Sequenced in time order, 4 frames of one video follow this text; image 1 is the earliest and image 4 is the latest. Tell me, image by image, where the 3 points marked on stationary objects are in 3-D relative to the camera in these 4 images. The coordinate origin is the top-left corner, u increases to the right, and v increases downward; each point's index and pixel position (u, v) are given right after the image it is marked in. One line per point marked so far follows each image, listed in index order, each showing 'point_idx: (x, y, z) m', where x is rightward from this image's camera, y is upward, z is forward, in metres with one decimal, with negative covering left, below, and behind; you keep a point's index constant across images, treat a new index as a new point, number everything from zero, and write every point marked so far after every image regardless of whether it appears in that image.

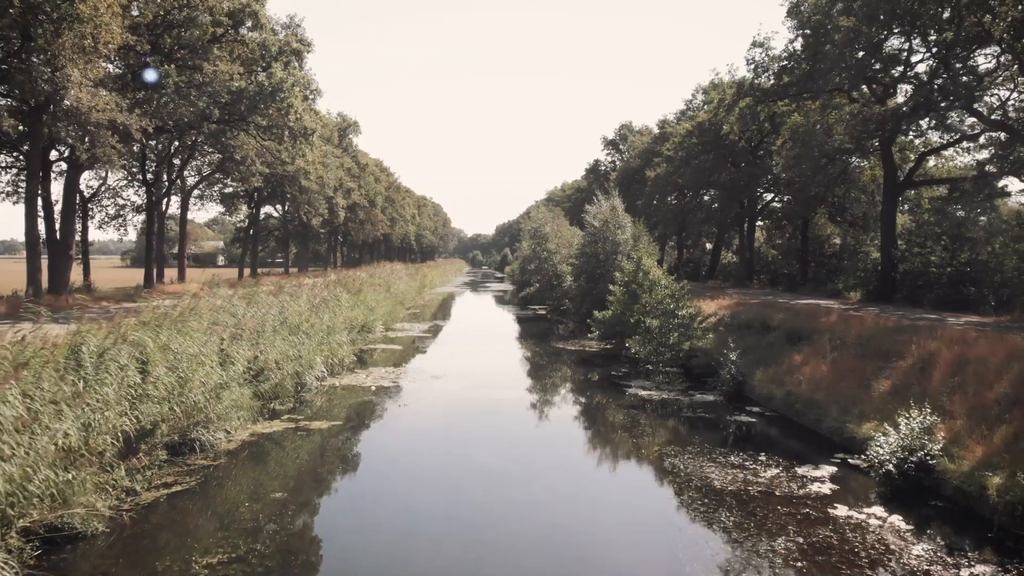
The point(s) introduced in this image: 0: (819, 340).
0: (+7.9, -1.3, +15.4) m
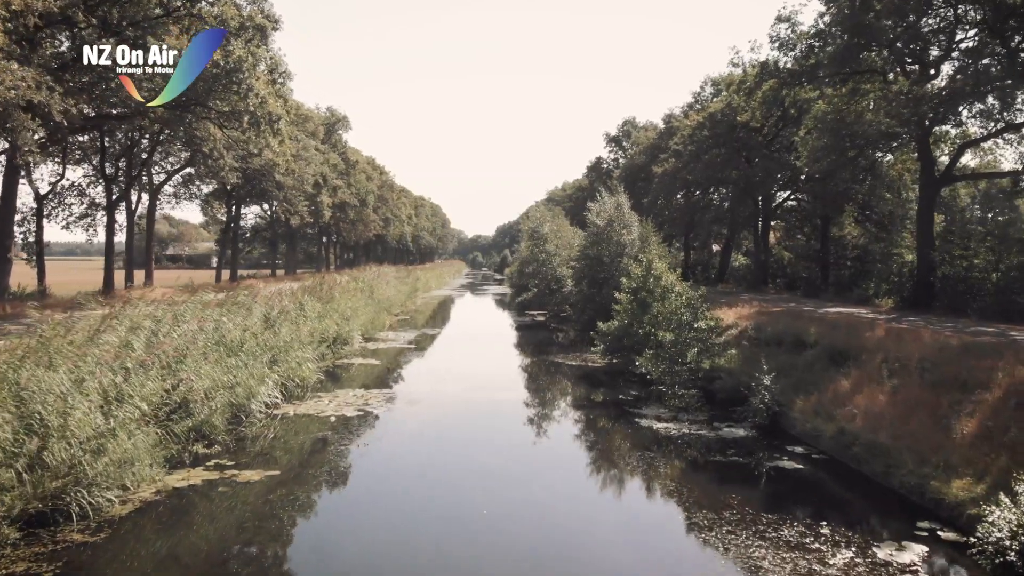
0: (+7.7, -1.6, +12.8) m
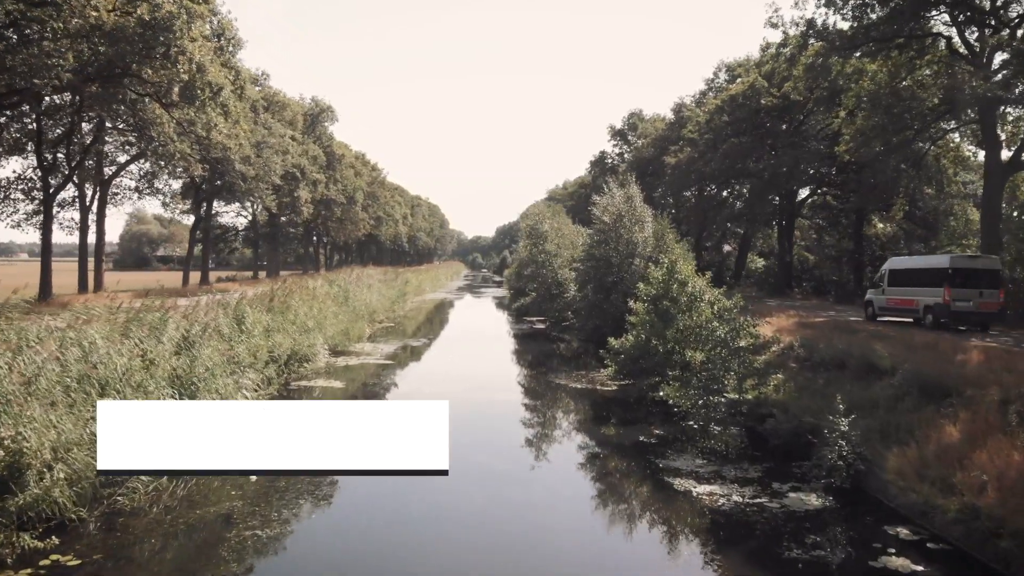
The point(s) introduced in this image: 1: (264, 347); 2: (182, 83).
0: (+7.4, -1.7, +9.4) m
1: (-6.0, -1.5, +14.5) m
2: (-9.2, +5.7, +16.7) m
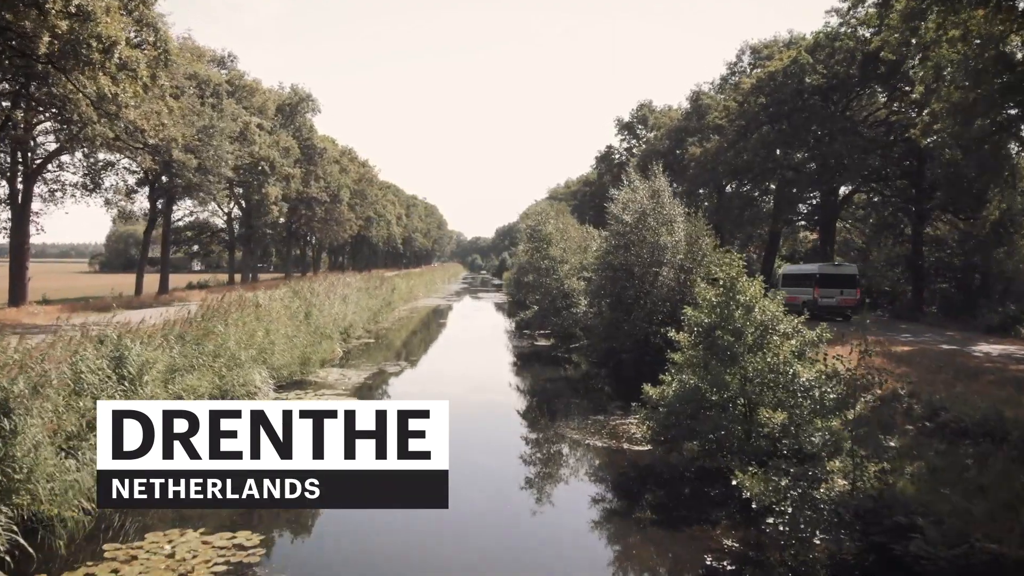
0: (+7.4, -2.2, +5.3) m
1: (-6.1, -1.9, +10.4) m
2: (-9.2, +5.2, +12.7) m
